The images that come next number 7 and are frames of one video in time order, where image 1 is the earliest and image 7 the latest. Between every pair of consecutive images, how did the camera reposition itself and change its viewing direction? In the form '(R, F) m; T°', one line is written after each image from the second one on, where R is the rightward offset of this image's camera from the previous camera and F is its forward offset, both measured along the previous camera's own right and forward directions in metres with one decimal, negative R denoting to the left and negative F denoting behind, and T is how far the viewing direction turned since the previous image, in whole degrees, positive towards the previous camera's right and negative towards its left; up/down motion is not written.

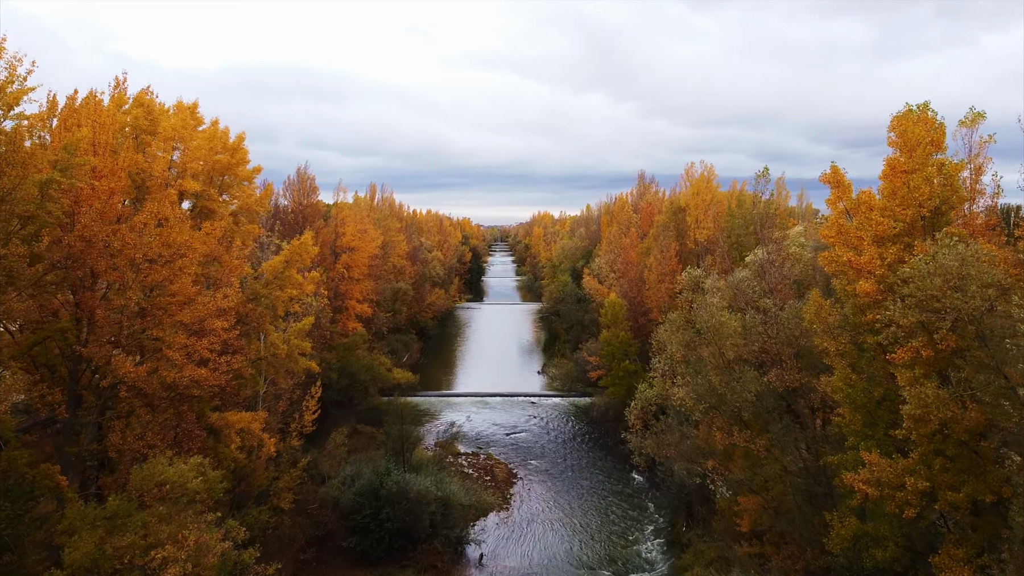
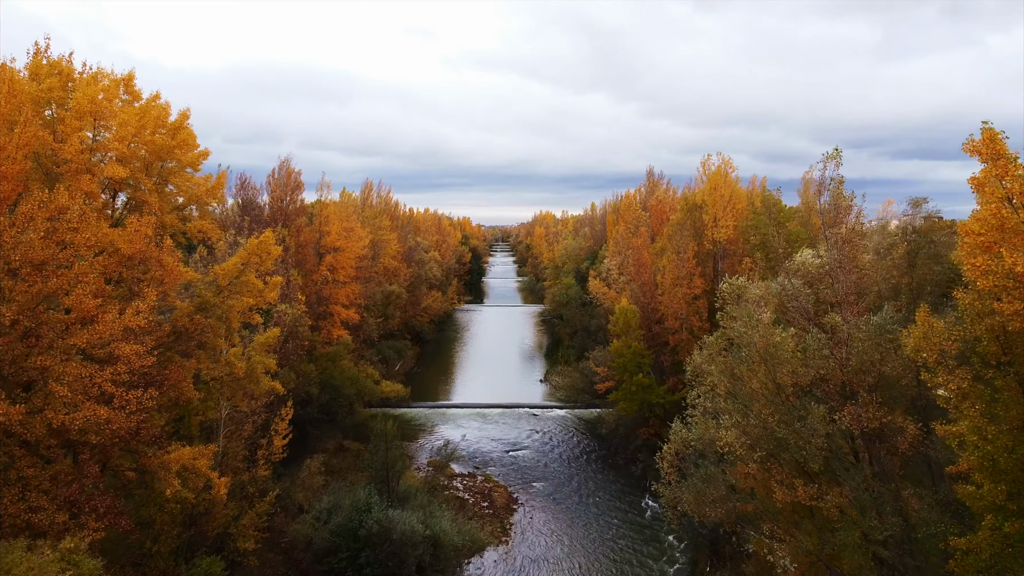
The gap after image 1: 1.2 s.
(0.0, +2.5) m; 0°
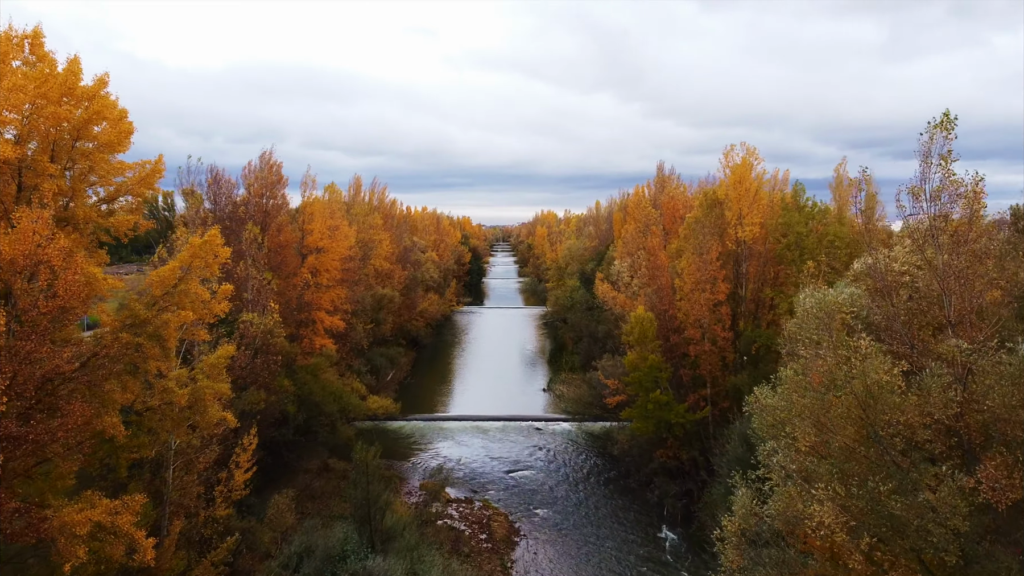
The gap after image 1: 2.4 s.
(0.0, +2.5) m; 0°
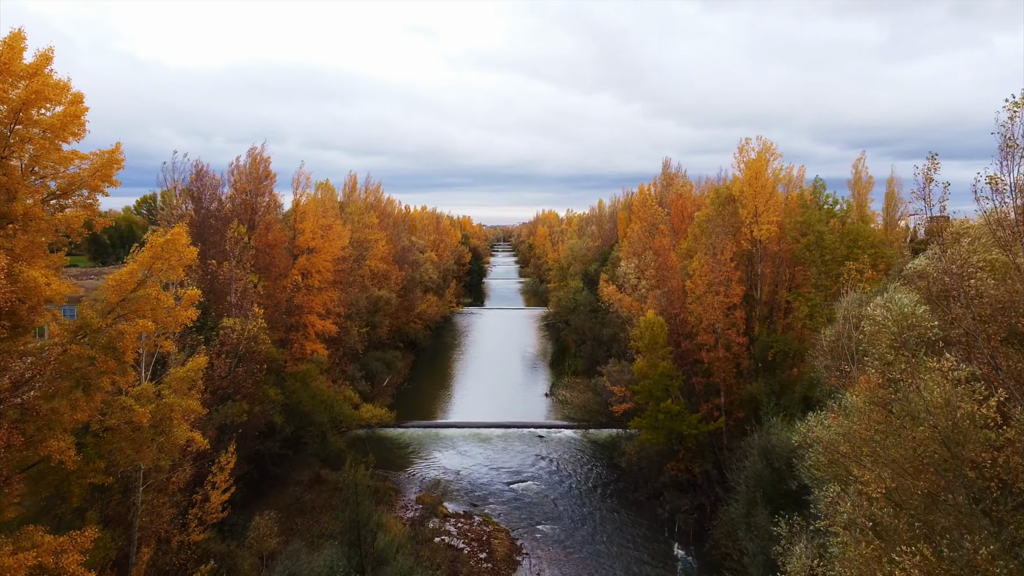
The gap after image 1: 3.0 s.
(0.0, +1.2) m; 0°
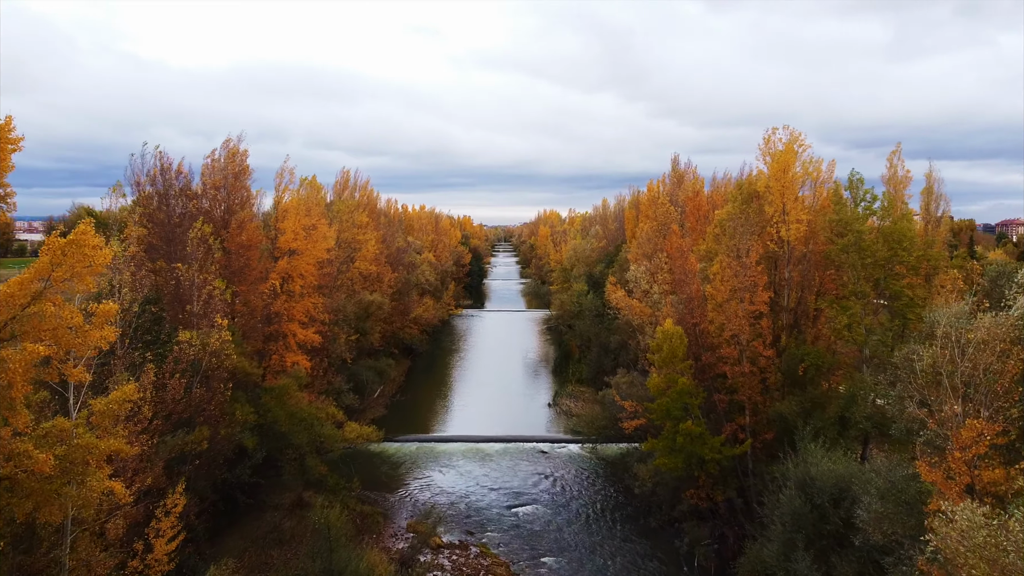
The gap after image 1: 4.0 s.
(0.0, +2.1) m; 0°
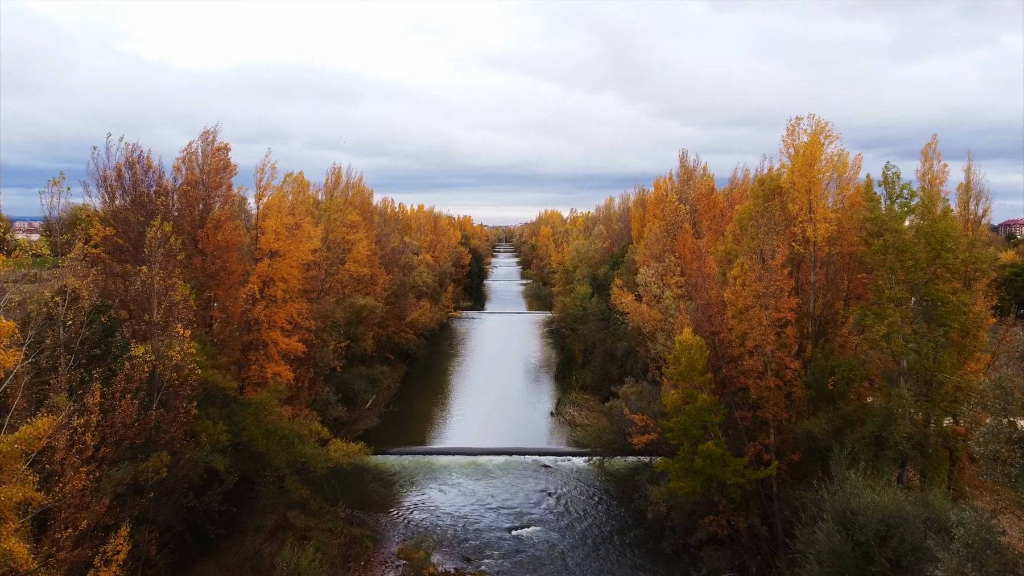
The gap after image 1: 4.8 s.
(0.0, +1.6) m; 0°
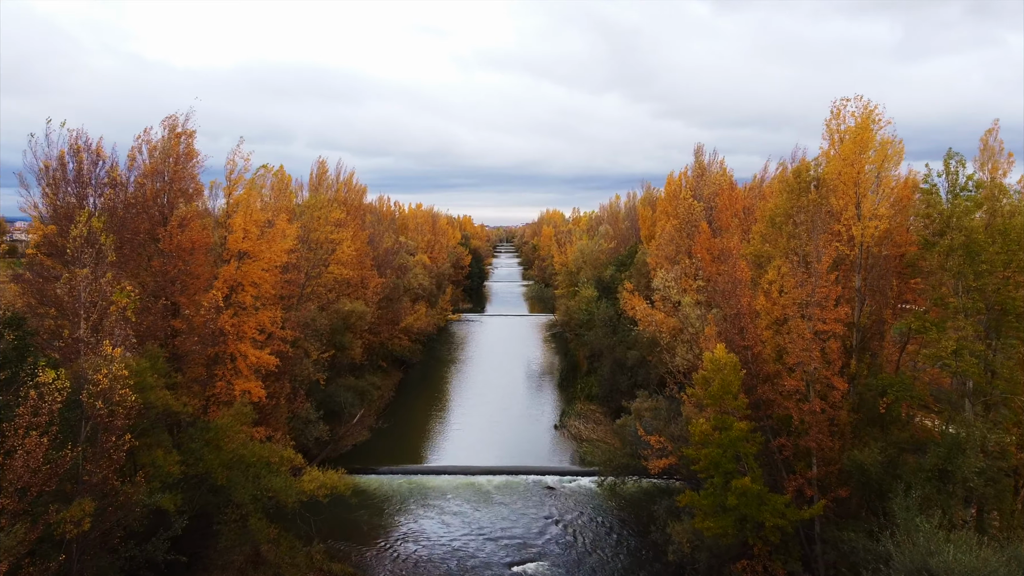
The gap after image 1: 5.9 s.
(0.0, +2.2) m; 0°
